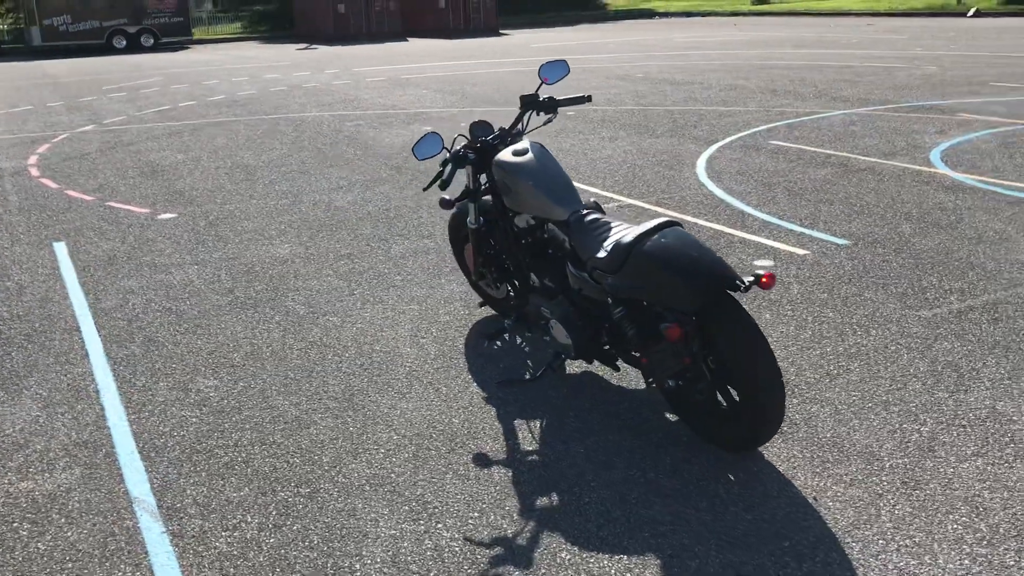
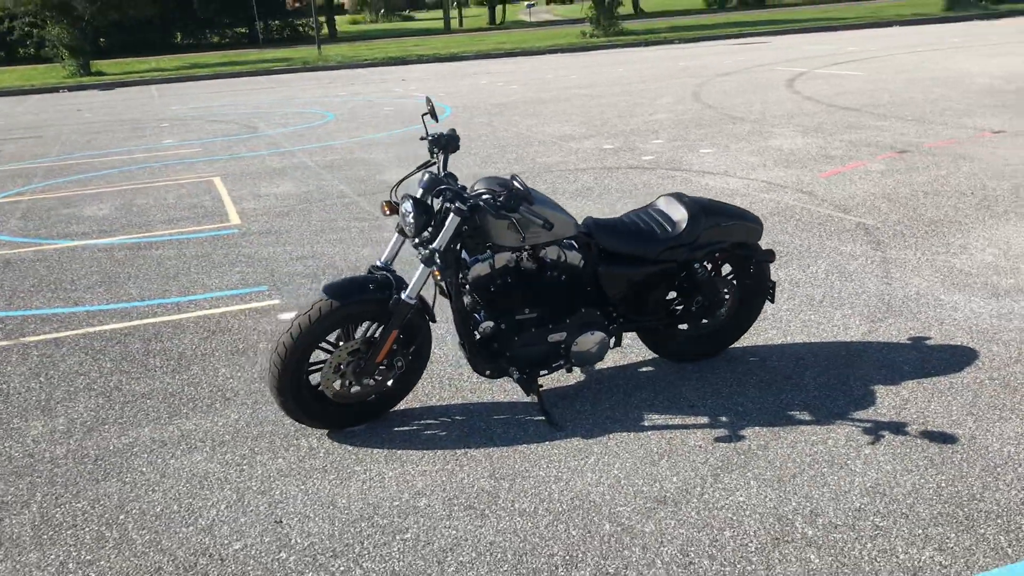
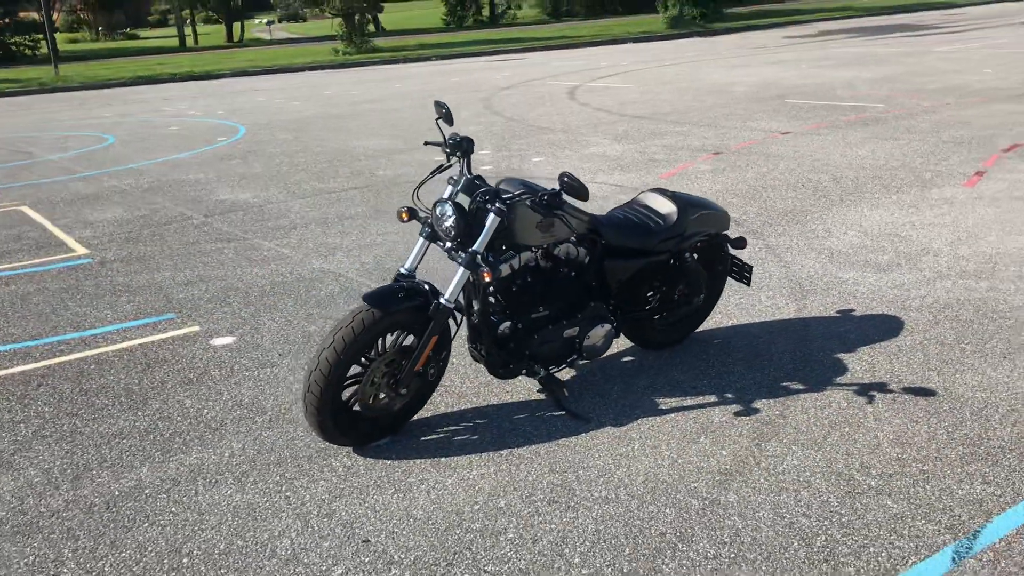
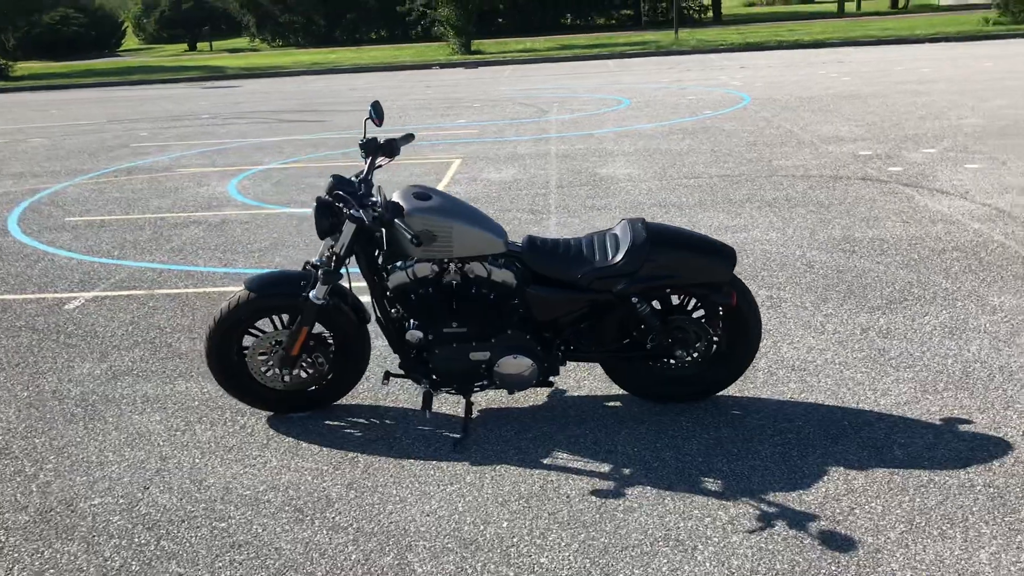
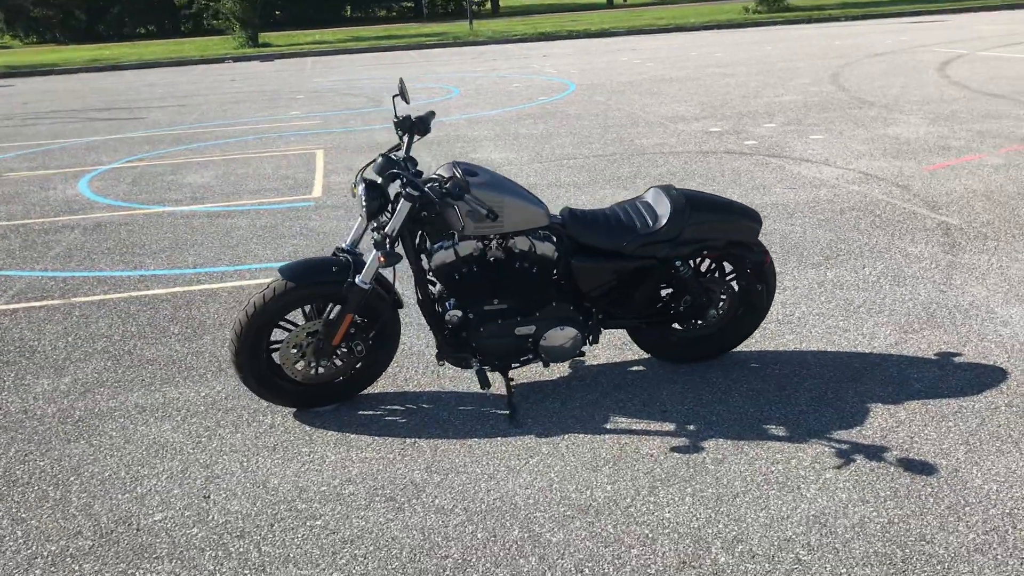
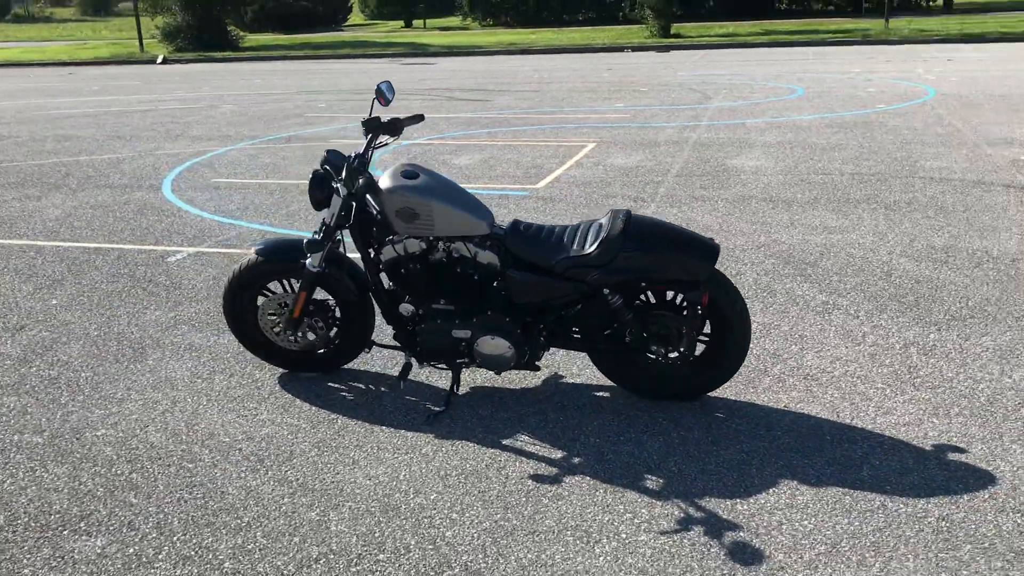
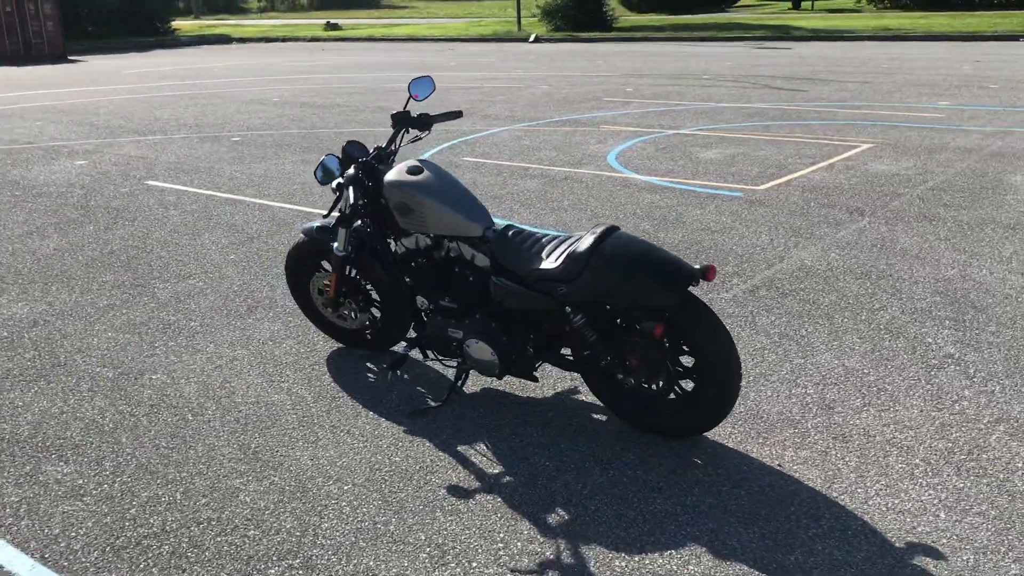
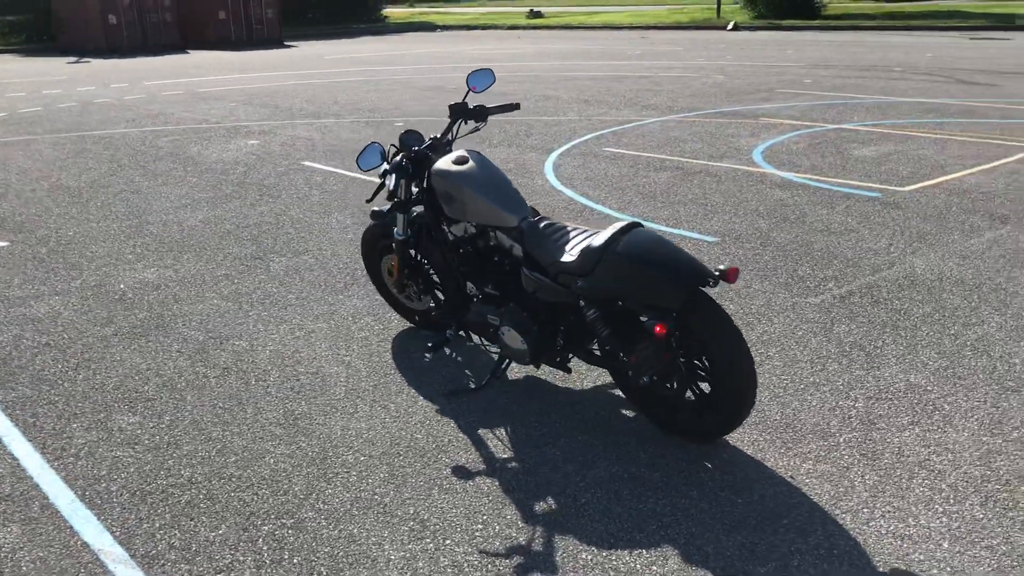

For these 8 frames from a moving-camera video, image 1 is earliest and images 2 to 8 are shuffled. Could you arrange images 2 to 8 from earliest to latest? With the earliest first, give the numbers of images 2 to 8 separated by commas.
8, 7, 6, 4, 5, 2, 3
